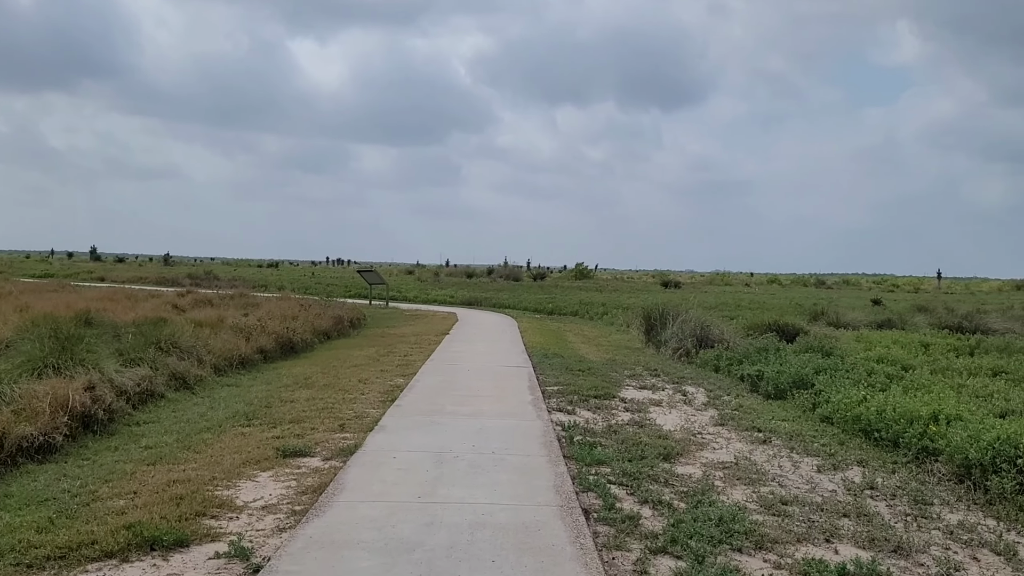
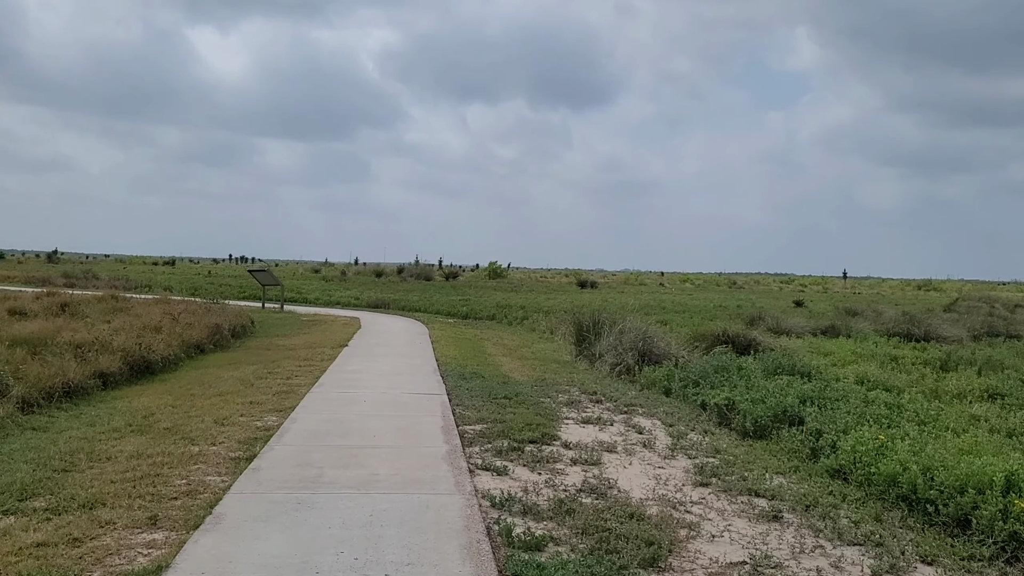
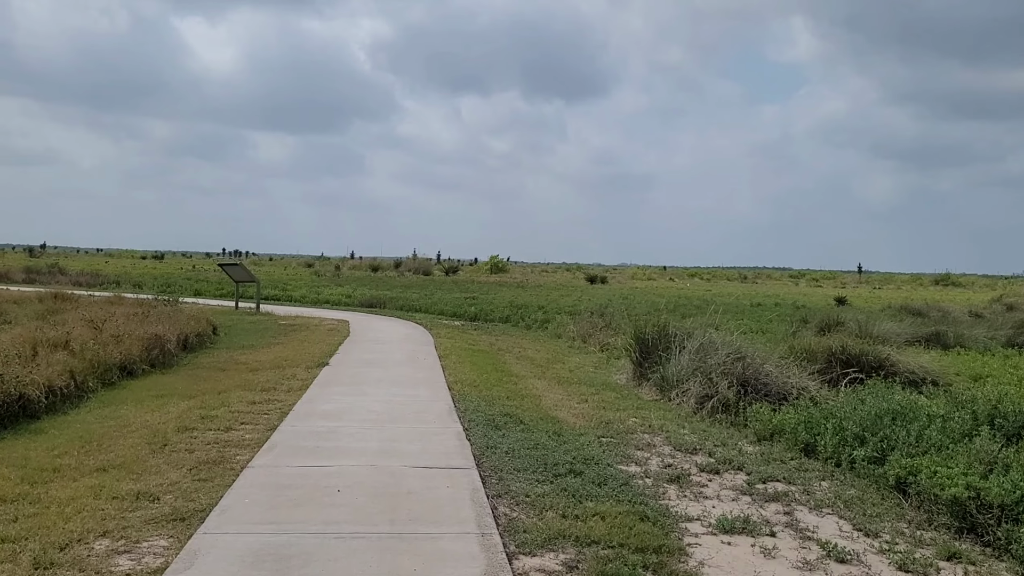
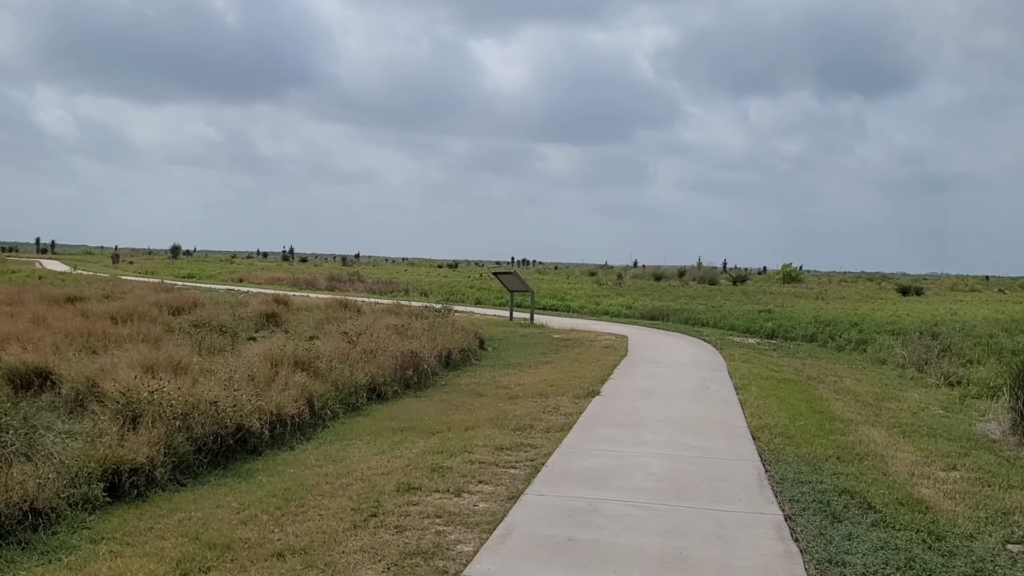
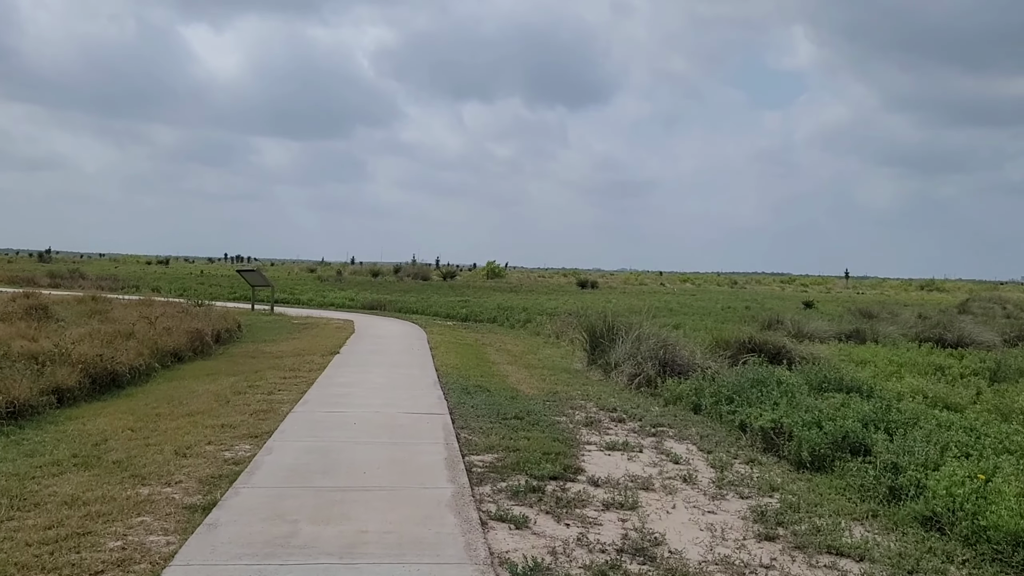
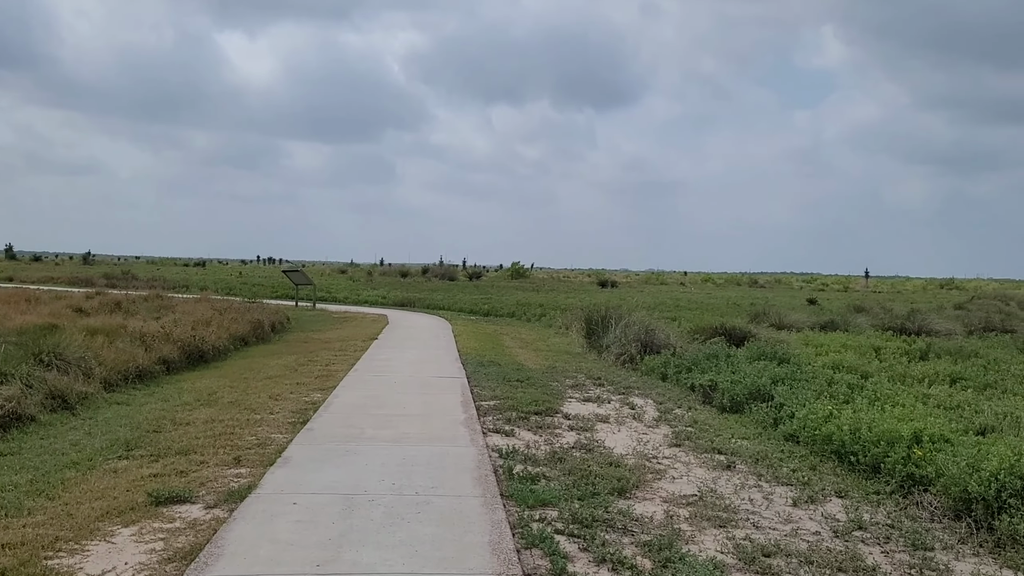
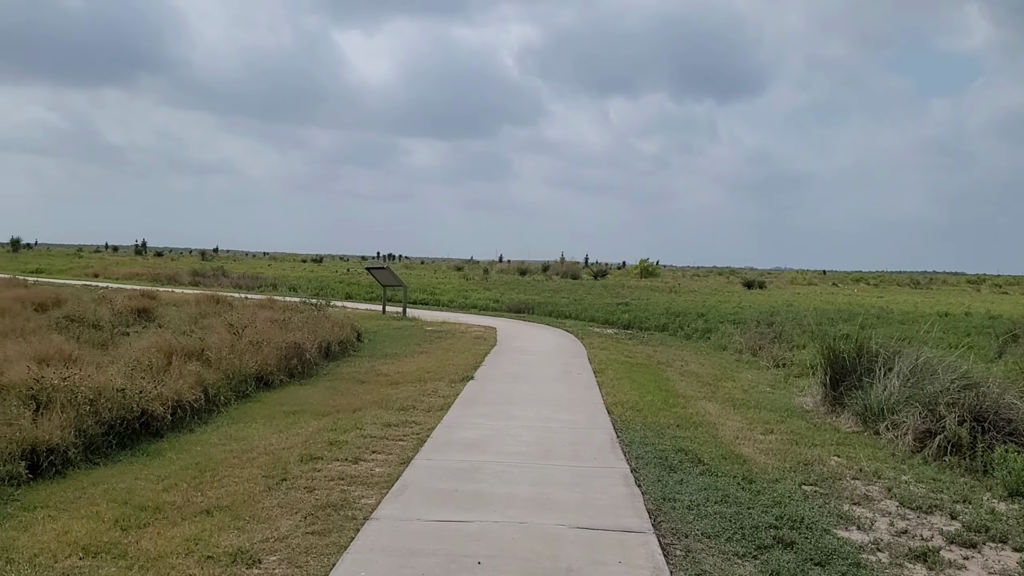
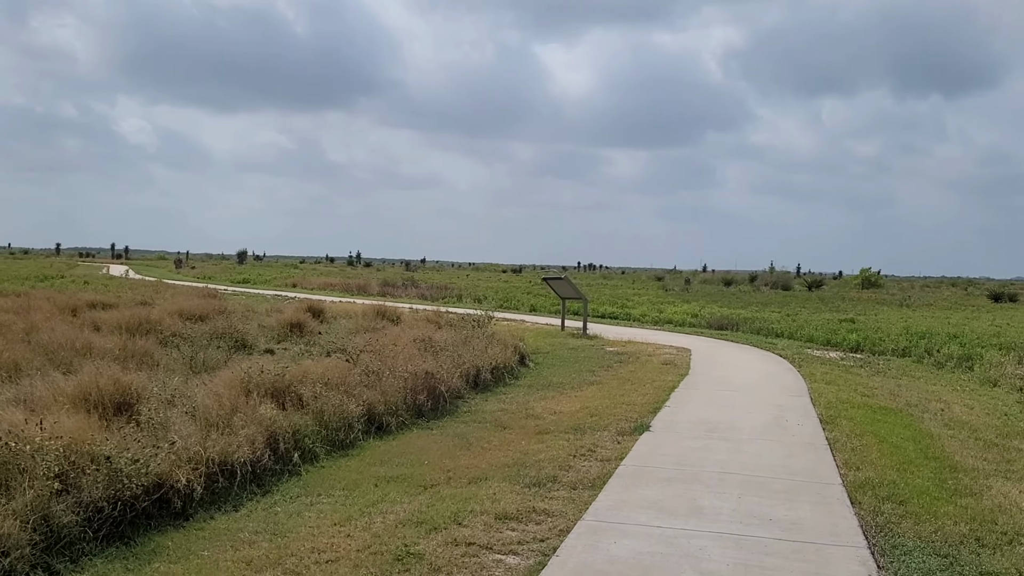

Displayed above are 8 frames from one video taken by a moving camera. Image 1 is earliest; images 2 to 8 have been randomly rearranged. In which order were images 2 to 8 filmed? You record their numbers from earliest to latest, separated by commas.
6, 2, 5, 3, 7, 4, 8
